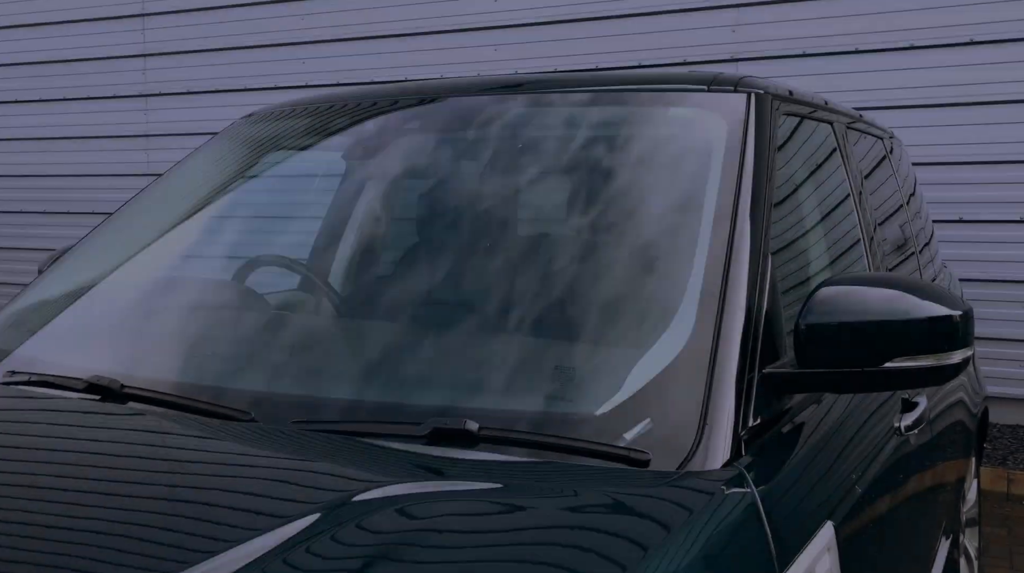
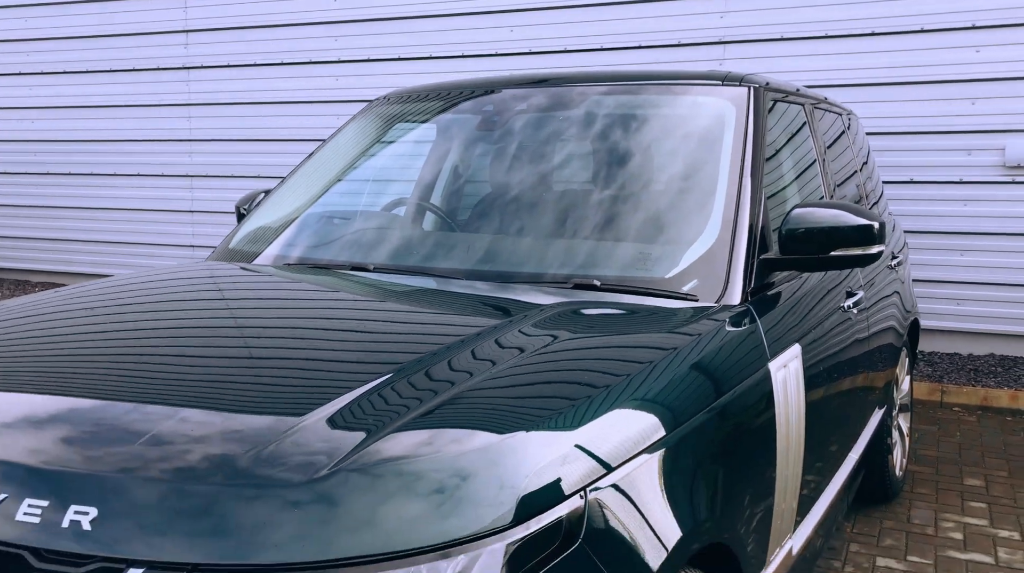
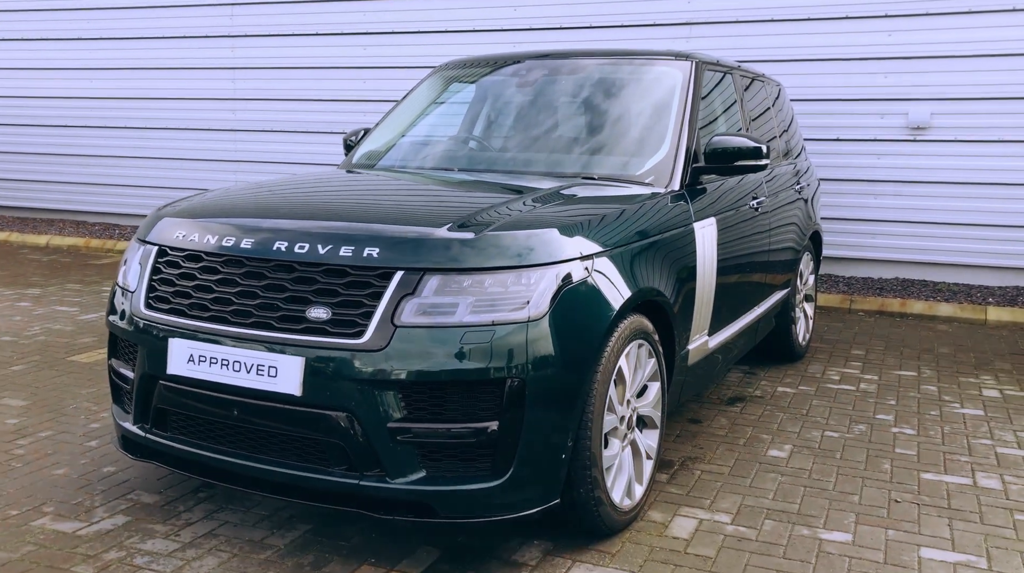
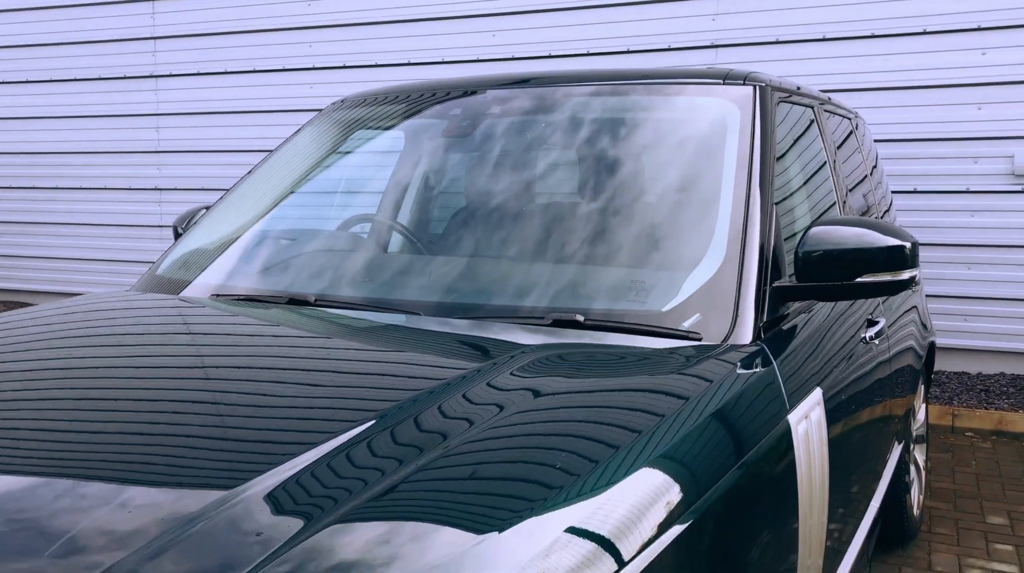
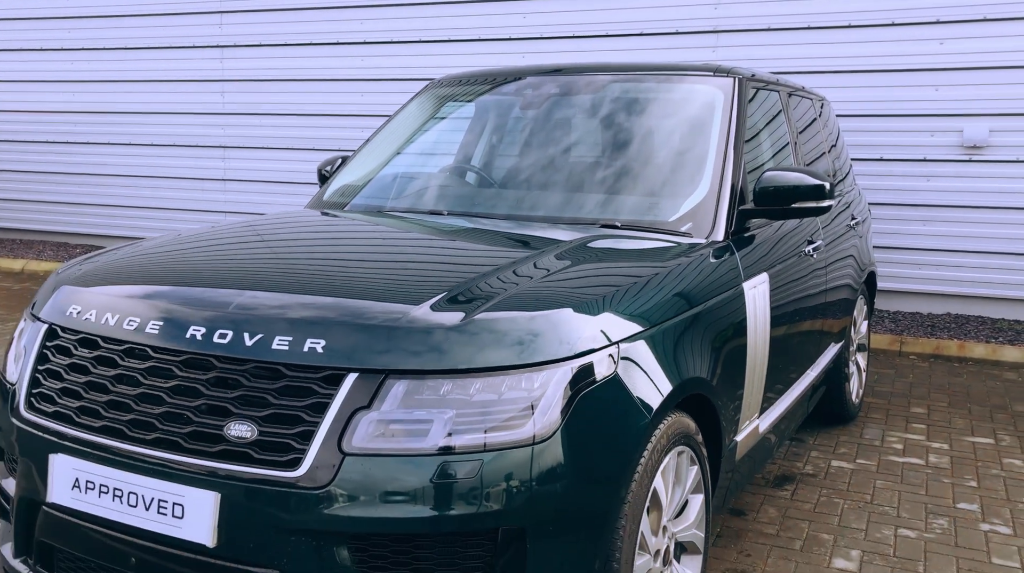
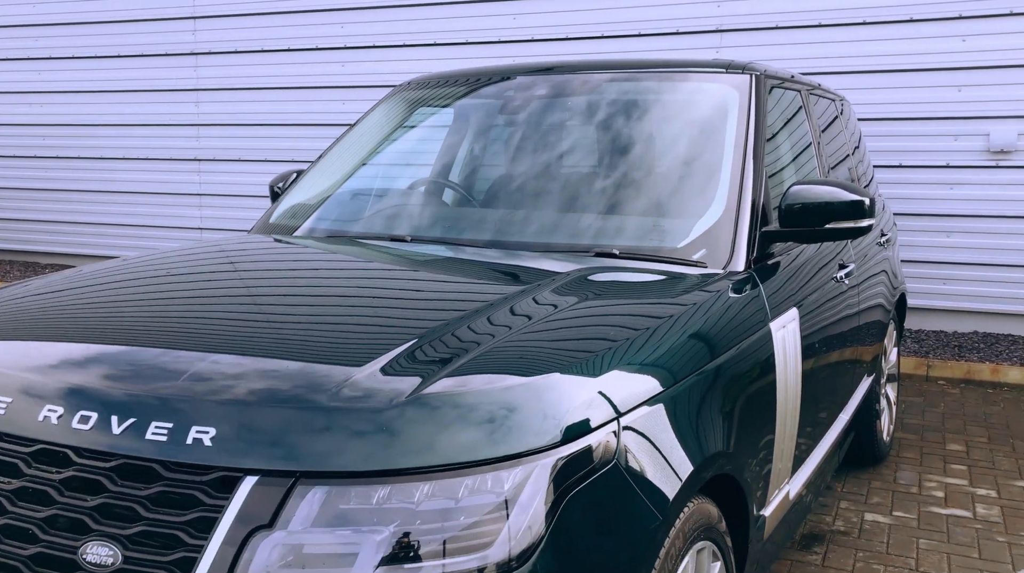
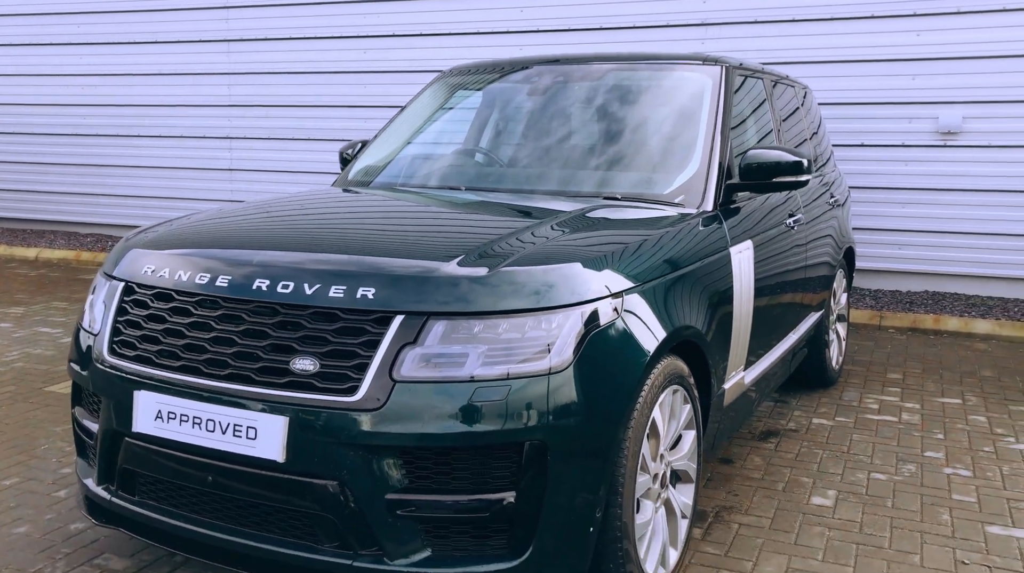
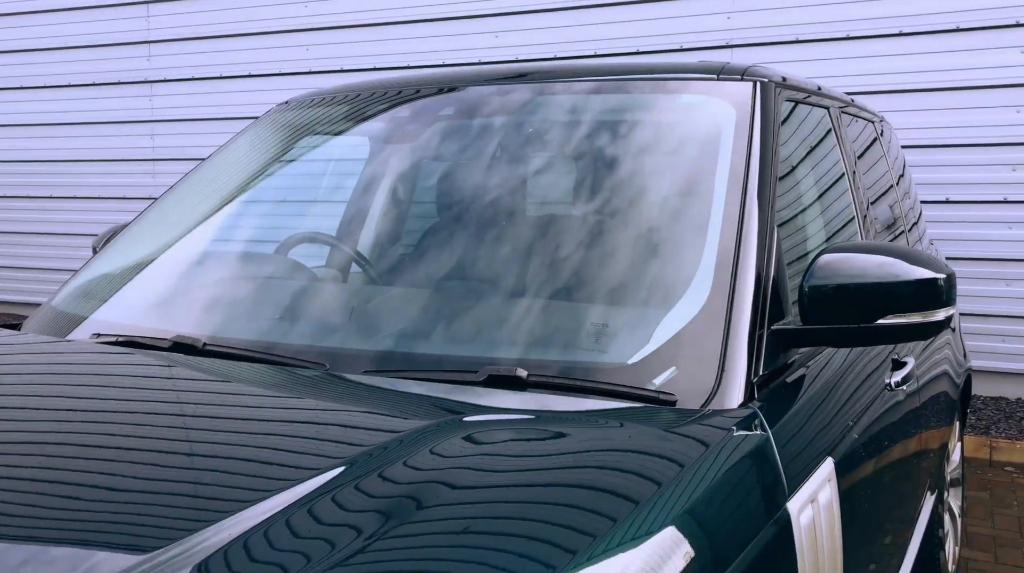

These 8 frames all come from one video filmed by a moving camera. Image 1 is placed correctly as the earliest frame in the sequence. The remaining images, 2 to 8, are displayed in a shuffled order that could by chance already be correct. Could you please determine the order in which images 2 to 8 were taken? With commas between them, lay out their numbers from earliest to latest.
8, 4, 2, 6, 5, 7, 3
